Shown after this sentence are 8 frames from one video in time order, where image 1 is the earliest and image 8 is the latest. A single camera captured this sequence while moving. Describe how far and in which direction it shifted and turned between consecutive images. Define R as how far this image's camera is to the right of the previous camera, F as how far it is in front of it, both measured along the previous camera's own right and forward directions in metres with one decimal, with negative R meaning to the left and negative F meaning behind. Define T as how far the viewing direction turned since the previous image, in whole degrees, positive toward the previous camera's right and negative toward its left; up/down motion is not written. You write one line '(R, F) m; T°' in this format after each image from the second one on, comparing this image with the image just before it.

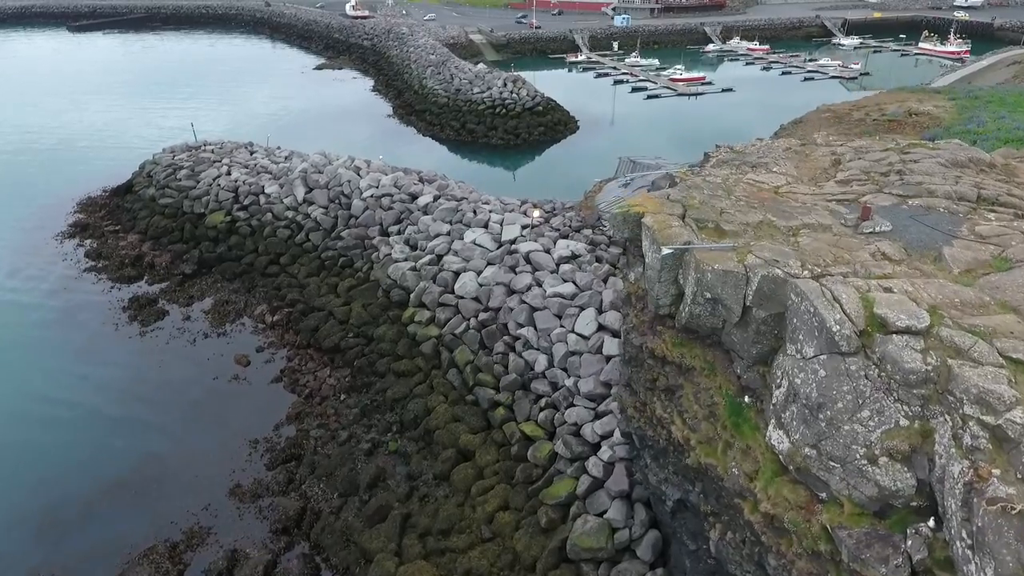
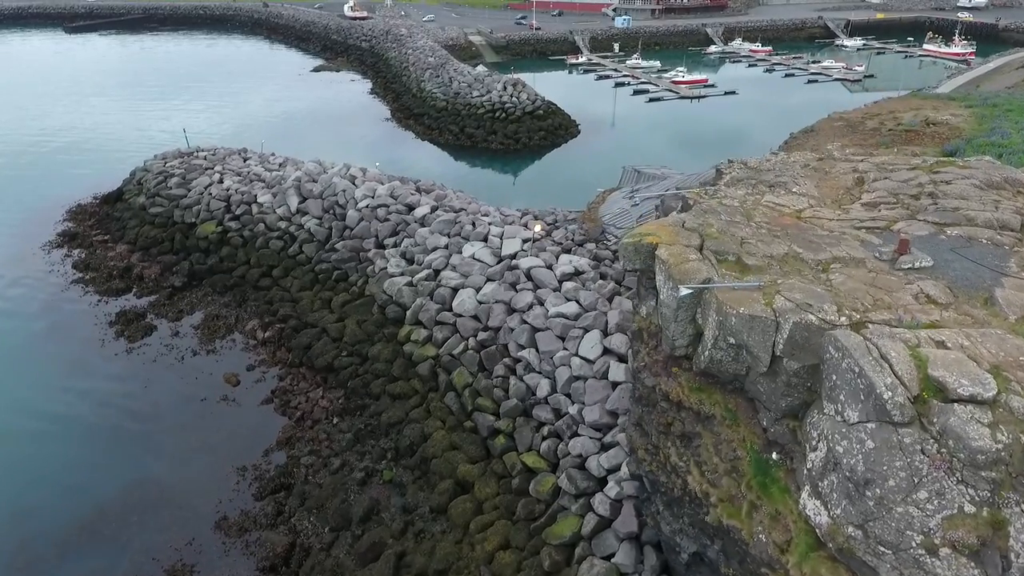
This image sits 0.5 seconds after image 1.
(0.0, +0.5) m; 0°
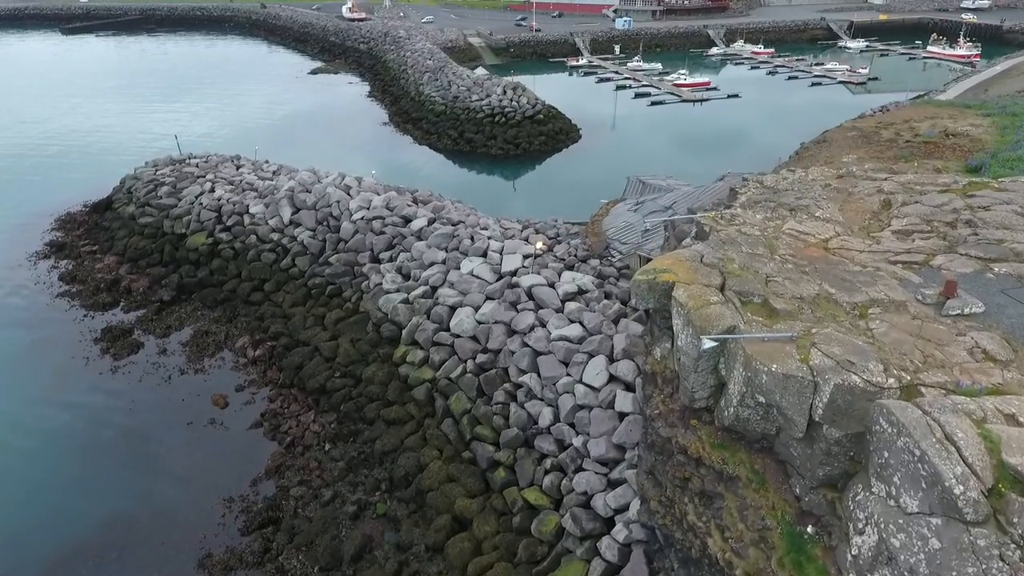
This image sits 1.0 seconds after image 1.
(0.0, +0.5) m; 0°
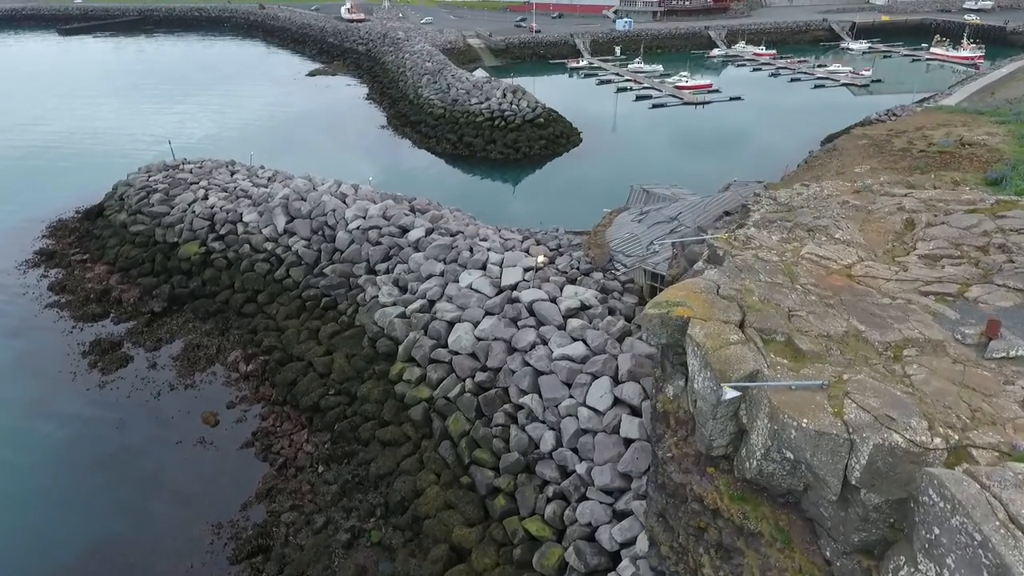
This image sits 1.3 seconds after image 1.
(0.0, +0.4) m; 0°
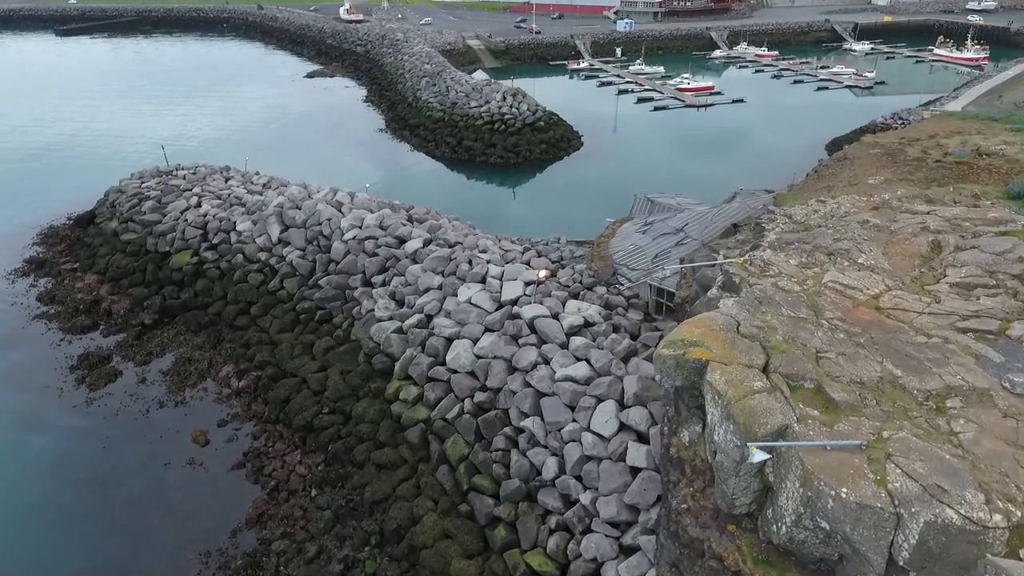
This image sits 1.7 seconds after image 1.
(0.0, +0.4) m; 0°
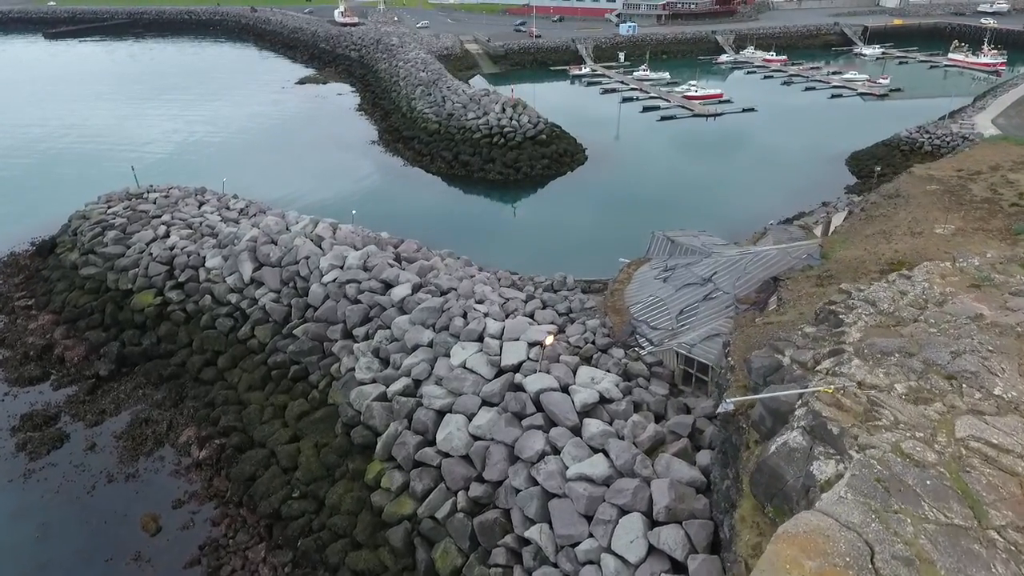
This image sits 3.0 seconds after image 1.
(0.0, +1.4) m; 0°
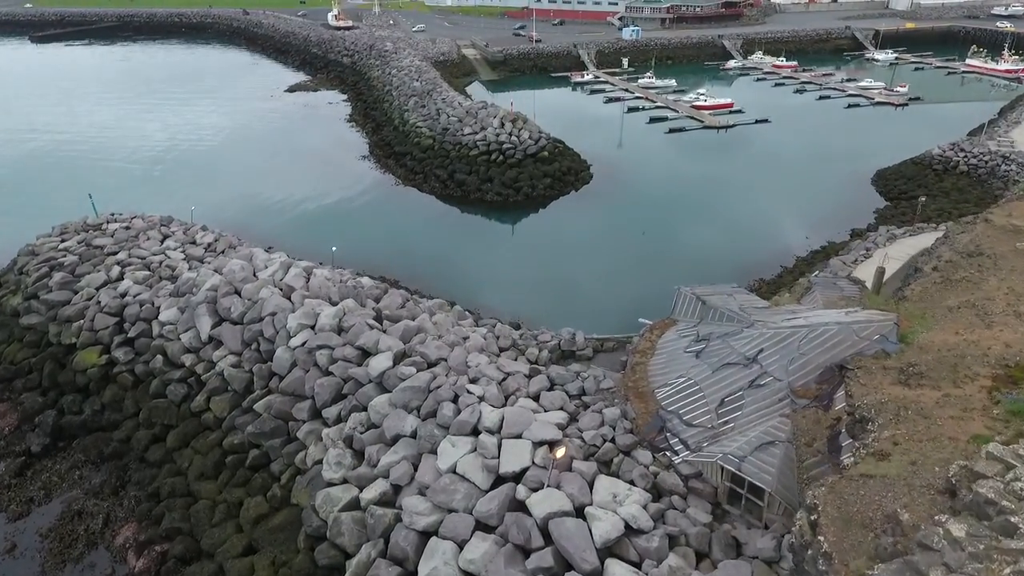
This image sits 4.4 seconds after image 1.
(0.0, +1.7) m; 0°
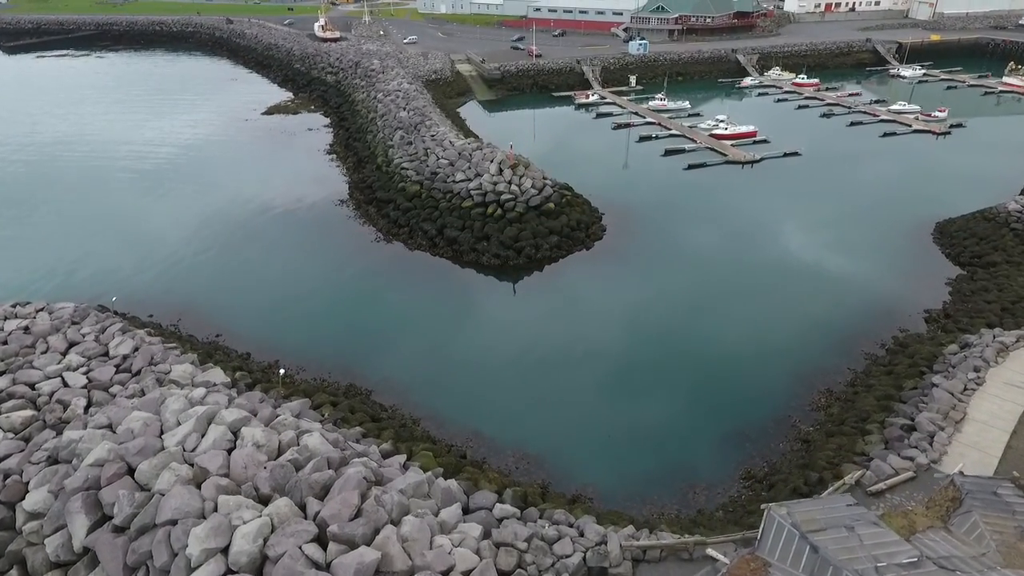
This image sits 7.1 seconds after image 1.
(-0.1, +3.1) m; 0°
